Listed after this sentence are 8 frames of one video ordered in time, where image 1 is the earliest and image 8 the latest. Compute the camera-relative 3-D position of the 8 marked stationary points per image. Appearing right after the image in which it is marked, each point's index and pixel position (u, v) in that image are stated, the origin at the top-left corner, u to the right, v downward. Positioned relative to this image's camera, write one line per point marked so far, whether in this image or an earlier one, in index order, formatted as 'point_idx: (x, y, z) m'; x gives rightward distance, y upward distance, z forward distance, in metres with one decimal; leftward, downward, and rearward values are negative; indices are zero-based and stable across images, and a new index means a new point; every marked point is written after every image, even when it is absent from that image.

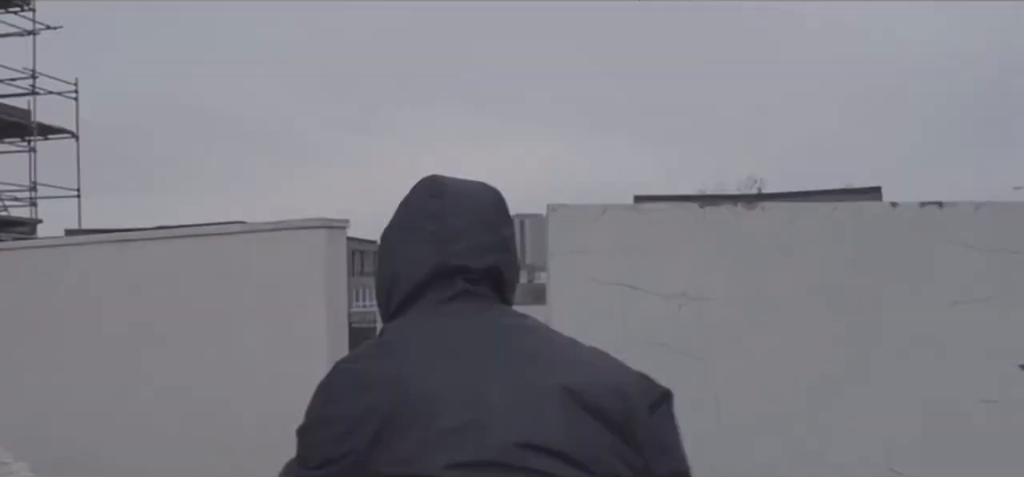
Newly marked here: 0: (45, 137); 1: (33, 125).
0: (-8.0, +1.9, +17.8) m
1: (-7.8, +2.0, +16.9) m
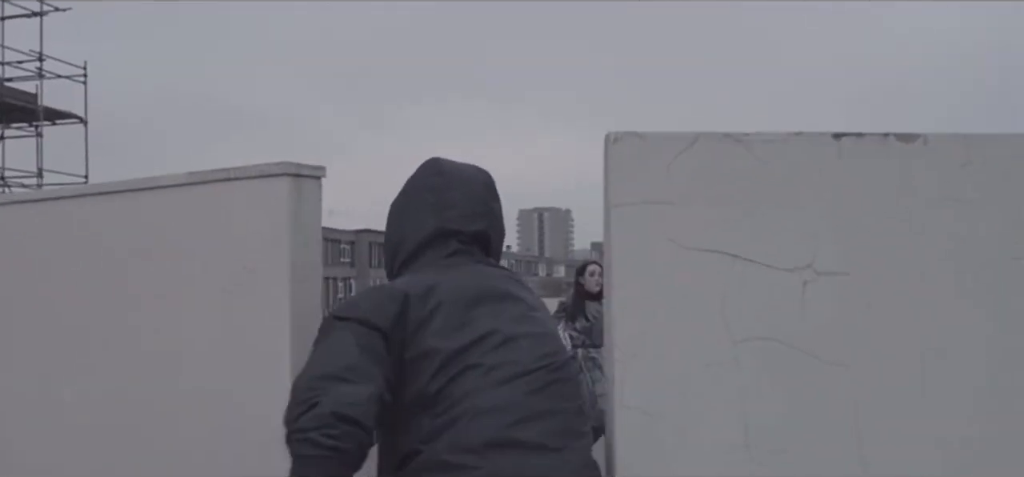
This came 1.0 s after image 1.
0: (-7.8, +2.0, +17.4) m
1: (-7.6, +2.1, +16.4) m
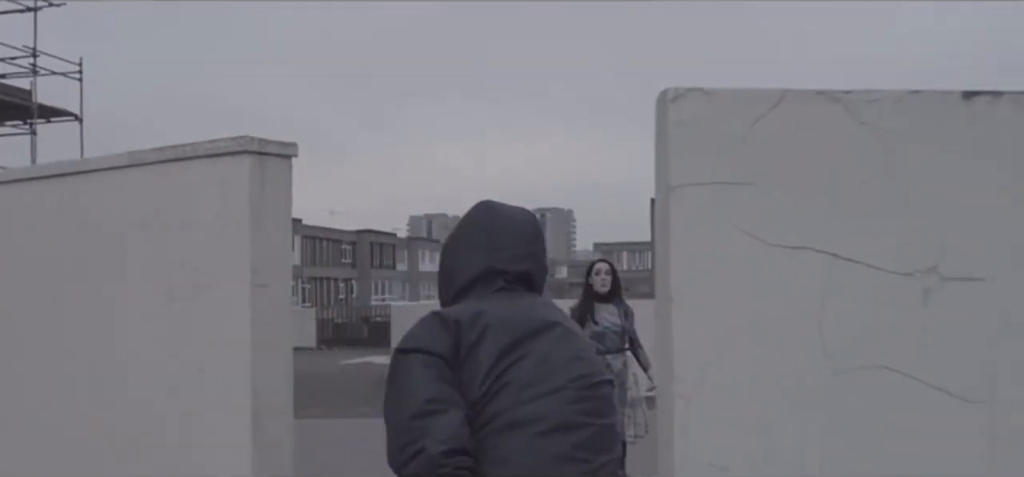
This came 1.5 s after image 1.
0: (-7.7, +2.0, +16.9) m
1: (-7.5, +2.1, +16.0) m
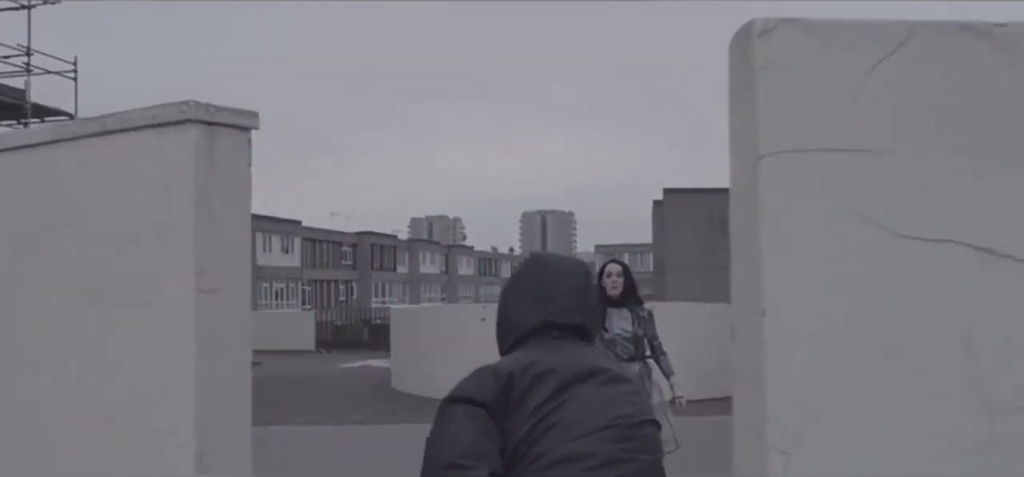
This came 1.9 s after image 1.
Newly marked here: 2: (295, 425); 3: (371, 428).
0: (-7.7, +1.9, +16.6) m
1: (-7.5, +2.0, +15.7) m
2: (-2.4, -2.1, +11.0) m
3: (-1.5, -2.0, +10.7) m
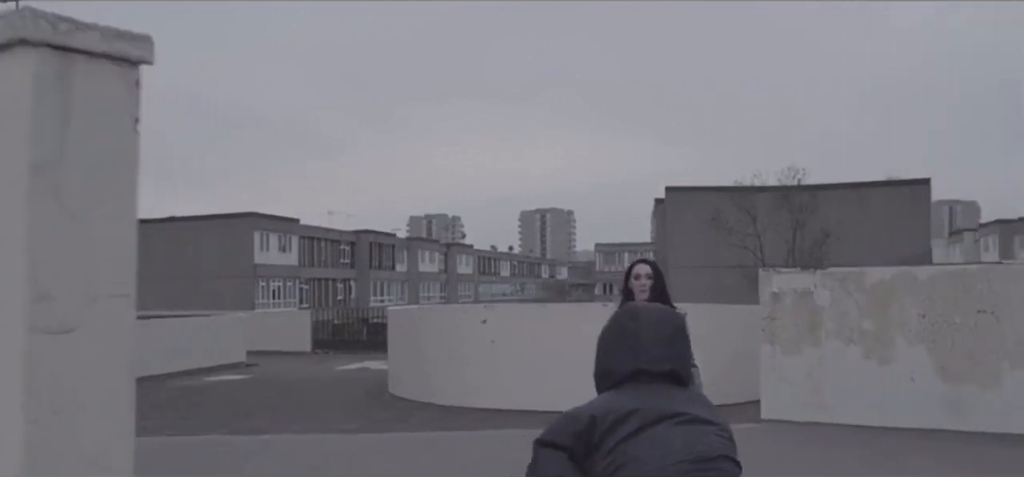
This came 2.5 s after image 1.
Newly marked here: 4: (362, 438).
0: (-7.7, +2.0, +16.3) m
1: (-7.5, +2.1, +15.3) m
2: (-2.4, -2.0, +10.6) m
3: (-1.5, -2.0, +10.3) m
4: (-1.5, -2.0, +10.3) m
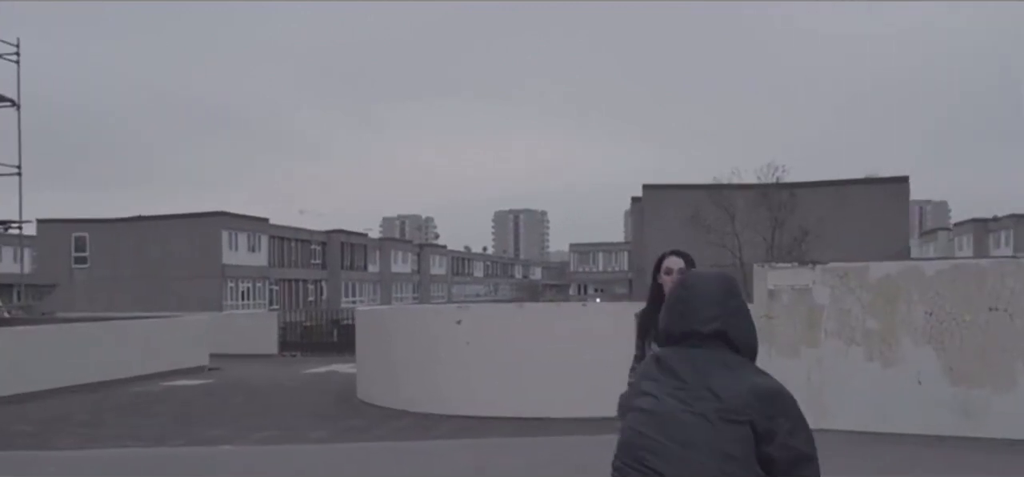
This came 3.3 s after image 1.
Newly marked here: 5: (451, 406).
0: (-8.1, +2.0, +15.5) m
1: (-7.8, +2.1, +14.6) m
2: (-2.6, -2.0, +10.0) m
3: (-1.7, -2.0, +9.7) m
4: (-1.7, -2.0, +9.7) m
5: (-0.9, -2.4, +14.7) m
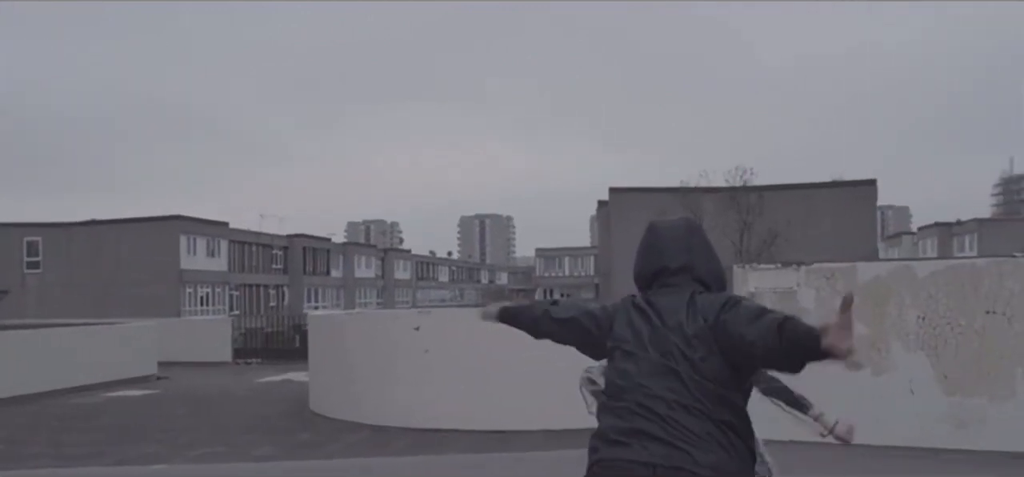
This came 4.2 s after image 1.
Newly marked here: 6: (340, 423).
0: (-8.6, +1.9, +14.7) m
1: (-8.3, +2.1, +13.8) m
2: (-2.9, -2.0, +9.4) m
3: (-2.0, -2.0, +9.2) m
4: (-2.1, -2.0, +9.2) m
5: (-1.4, -2.5, +14.2) m
6: (-2.5, -2.7, +15.1) m
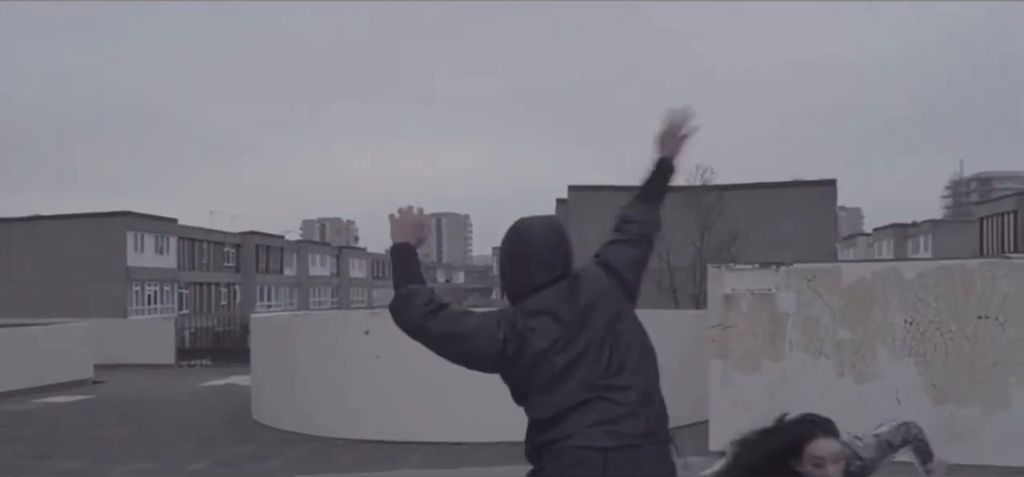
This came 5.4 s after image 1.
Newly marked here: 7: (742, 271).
0: (-9.2, +2.0, +13.9) m
1: (-8.8, +2.1, +13.0) m
2: (-3.3, -2.0, +8.8) m
3: (-2.4, -2.0, +8.6) m
4: (-2.4, -2.0, +8.6) m
5: (-2.0, -2.4, +13.6) m
6: (-3.1, -2.6, +14.5) m
7: (+2.5, -0.4, +11.2) m
